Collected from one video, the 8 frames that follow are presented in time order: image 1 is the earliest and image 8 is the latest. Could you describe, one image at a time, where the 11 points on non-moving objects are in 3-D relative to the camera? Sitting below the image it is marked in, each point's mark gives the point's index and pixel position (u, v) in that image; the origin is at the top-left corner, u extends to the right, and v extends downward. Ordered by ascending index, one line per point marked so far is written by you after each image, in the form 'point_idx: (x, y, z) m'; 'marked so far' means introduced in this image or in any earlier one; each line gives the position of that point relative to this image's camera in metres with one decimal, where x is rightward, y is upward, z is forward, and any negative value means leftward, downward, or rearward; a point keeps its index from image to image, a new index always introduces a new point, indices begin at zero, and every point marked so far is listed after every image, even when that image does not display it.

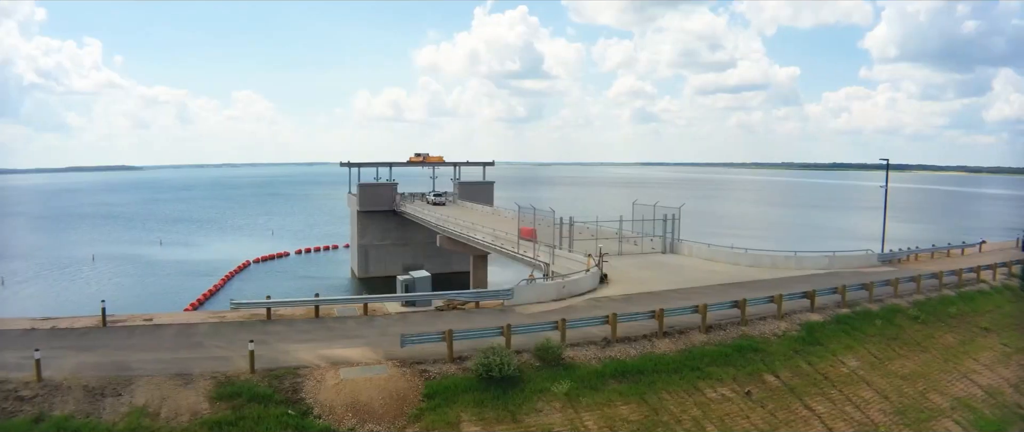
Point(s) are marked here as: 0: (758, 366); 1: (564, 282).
0: (+5.6, -3.4, +14.0) m
1: (+1.6, -2.0, +18.6) m
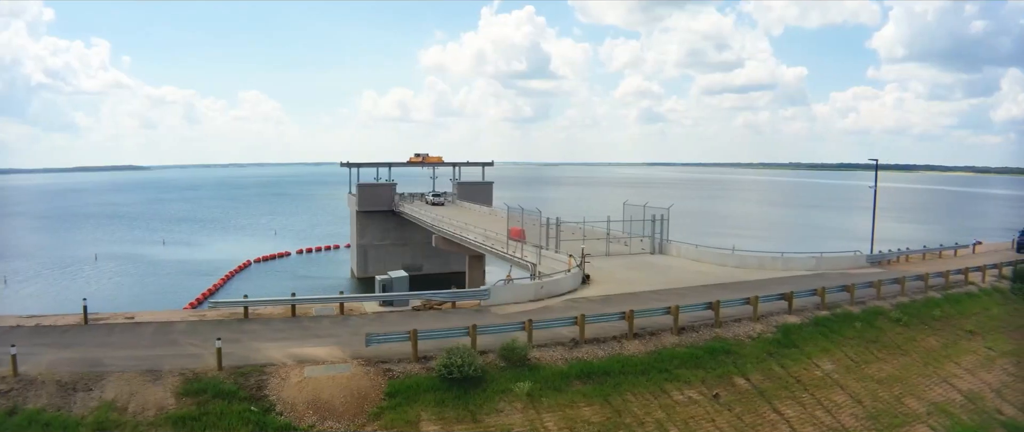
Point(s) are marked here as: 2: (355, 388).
0: (+4.9, -3.4, +13.8) m
1: (+0.9, -2.0, +18.4) m
2: (-3.3, -3.5, +12.8) m
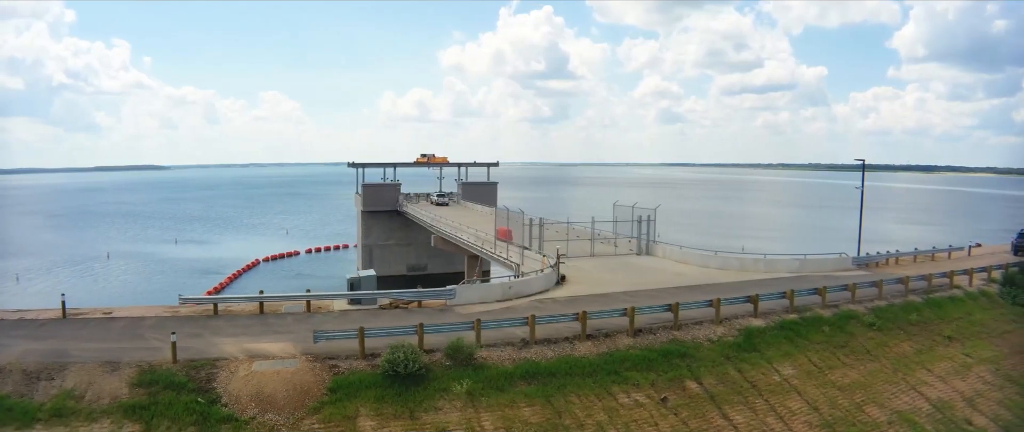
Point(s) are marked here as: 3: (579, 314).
0: (+3.7, -3.4, +13.5) m
1: (0.0, -2.0, +18.3) m
2: (-4.5, -3.4, +12.8) m
3: (+1.5, -2.3, +14.3) m
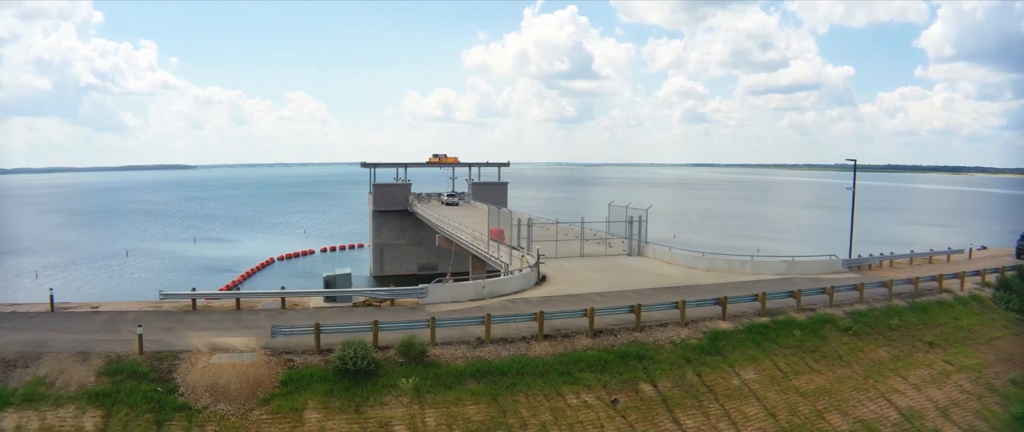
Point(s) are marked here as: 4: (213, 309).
0: (+2.7, -3.4, +13.2) m
1: (-0.8, -2.0, +18.2) m
2: (-5.5, -3.4, +13.0) m
3: (+0.5, -2.3, +14.1) m
4: (-8.4, -2.7, +17.3) m
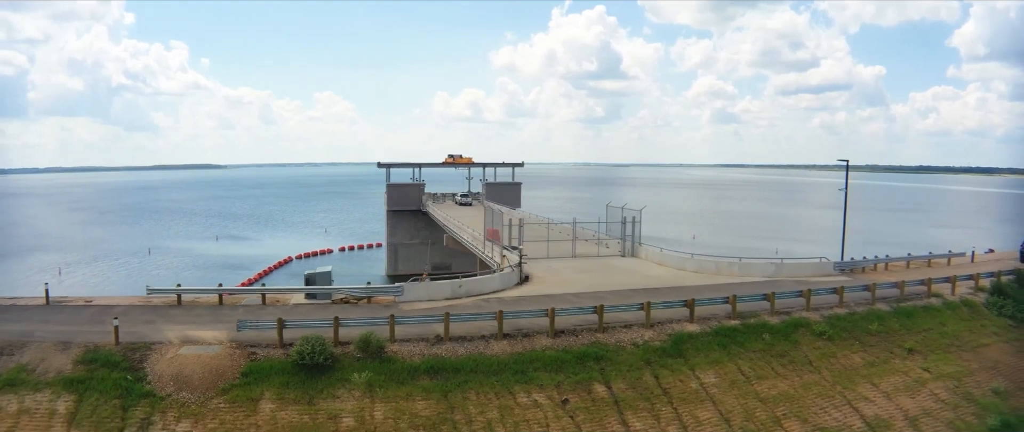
0: (+1.7, -3.4, +13.2) m
1: (-1.5, -1.9, +18.3) m
2: (-6.5, -3.3, +13.3) m
3: (-0.4, -2.3, +14.2) m
4: (-9.2, -2.6, +17.8) m
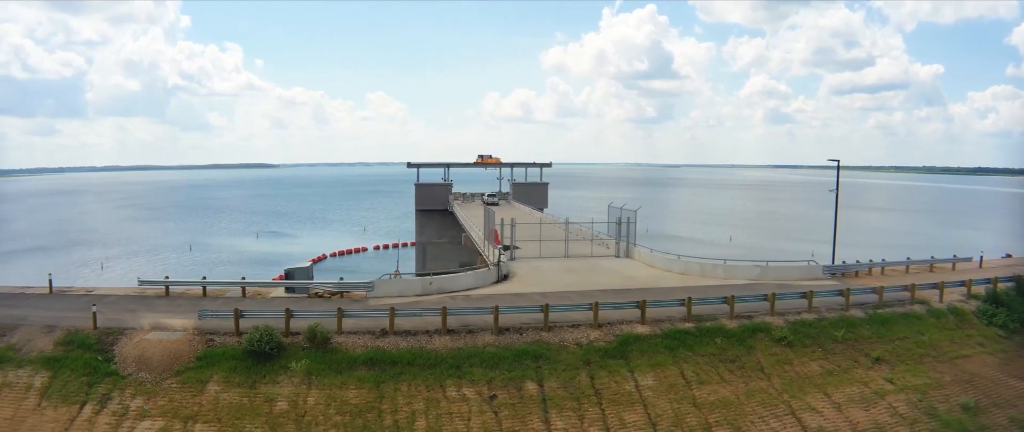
0: (+0.3, -3.4, +13.3) m
1: (-2.4, -1.9, +18.7) m
2: (-7.9, -3.1, +14.2) m
3: (-1.7, -2.2, +14.5) m
4: (-10.1, -2.4, +18.9) m
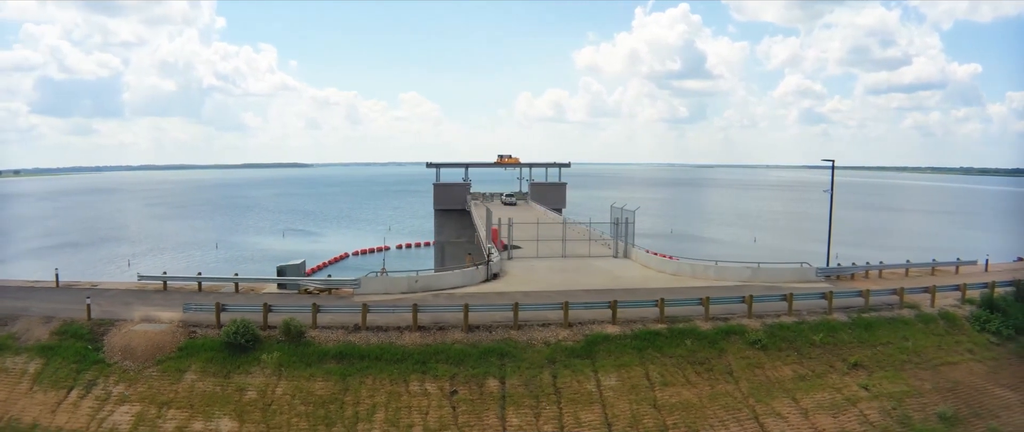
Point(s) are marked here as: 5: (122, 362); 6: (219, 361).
0: (-0.5, -3.4, +13.5) m
1: (-2.9, -1.8, +19.0) m
2: (-8.6, -3.0, +14.8) m
3: (-2.4, -2.2, +14.8) m
4: (-10.6, -2.3, +19.6) m
5: (-9.3, -3.5, +14.5) m
6: (-6.7, -3.4, +13.9) m
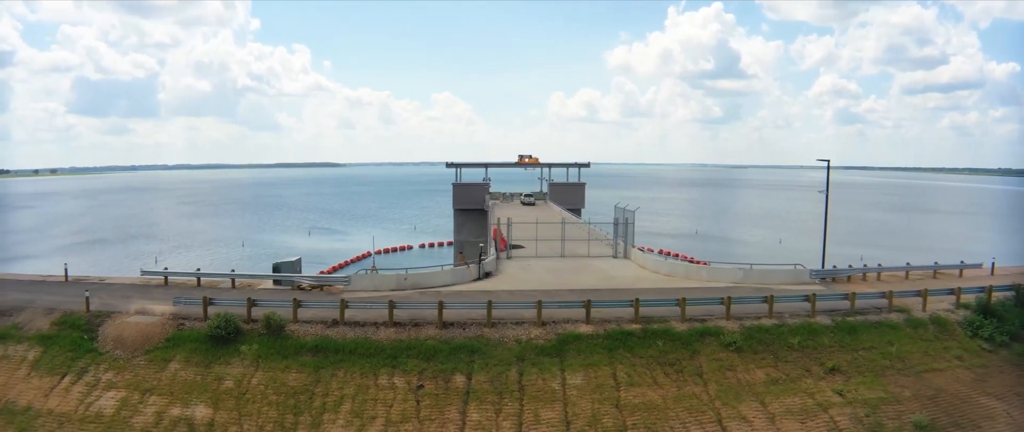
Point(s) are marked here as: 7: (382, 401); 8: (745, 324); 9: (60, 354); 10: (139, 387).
0: (-1.2, -3.4, +13.7) m
1: (-3.3, -1.8, +19.4) m
2: (-9.3, -2.9, +15.6) m
3: (-3.0, -2.1, +15.1) m
4: (-10.9, -2.1, +20.5) m
5: (-10.0, -3.4, +15.2) m
6: (-7.4, -3.3, +14.6) m
7: (-2.7, -3.9, +12.9) m
8: (+6.0, -2.8, +15.5) m
9: (-11.2, -3.4, +15.3) m
10: (-8.4, -3.8, +13.7) m
